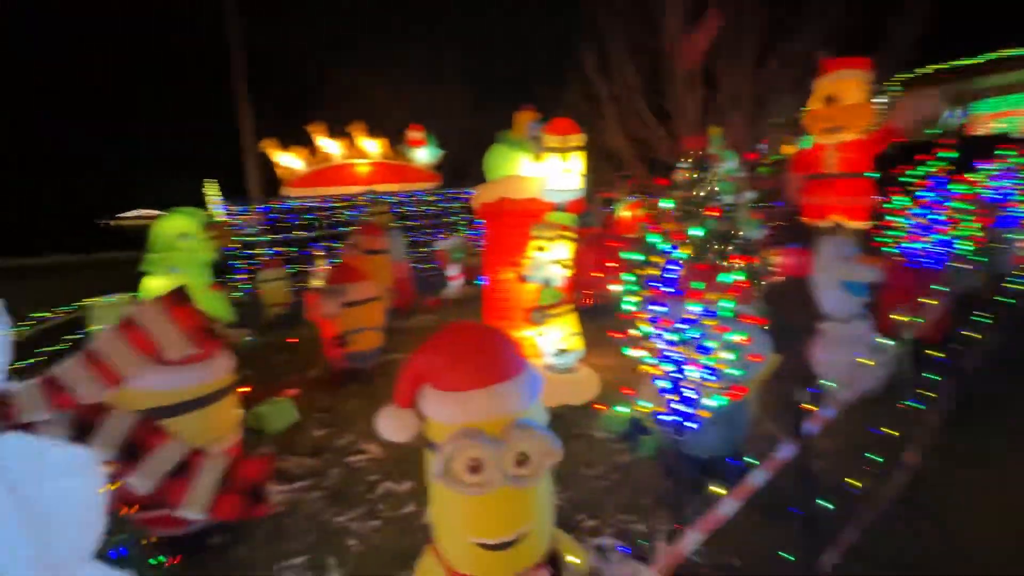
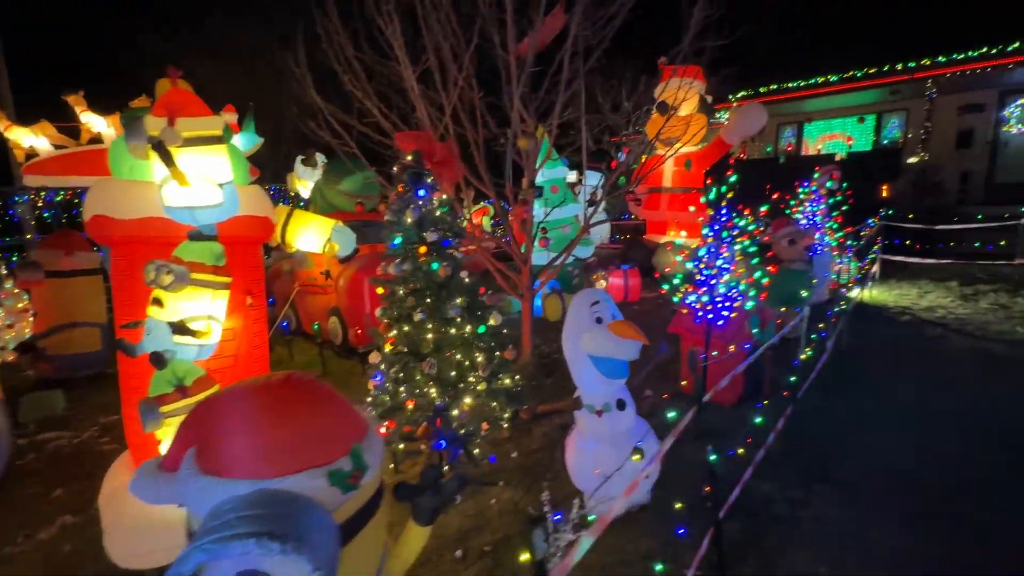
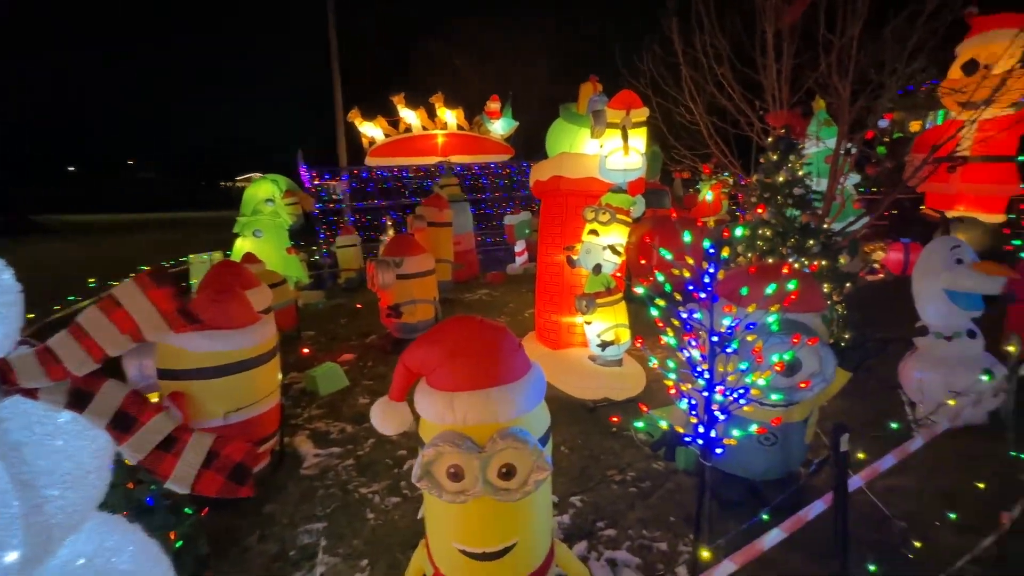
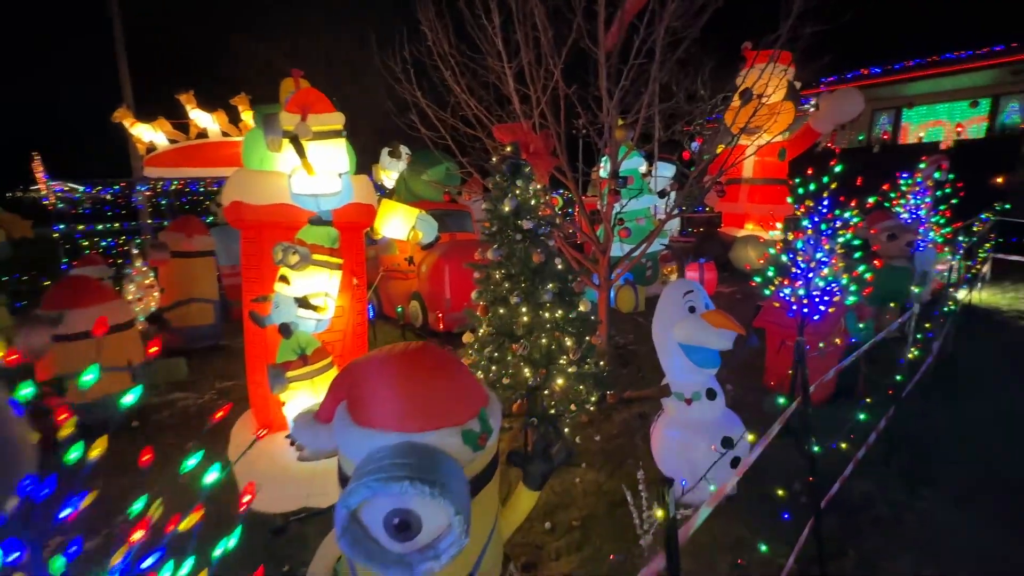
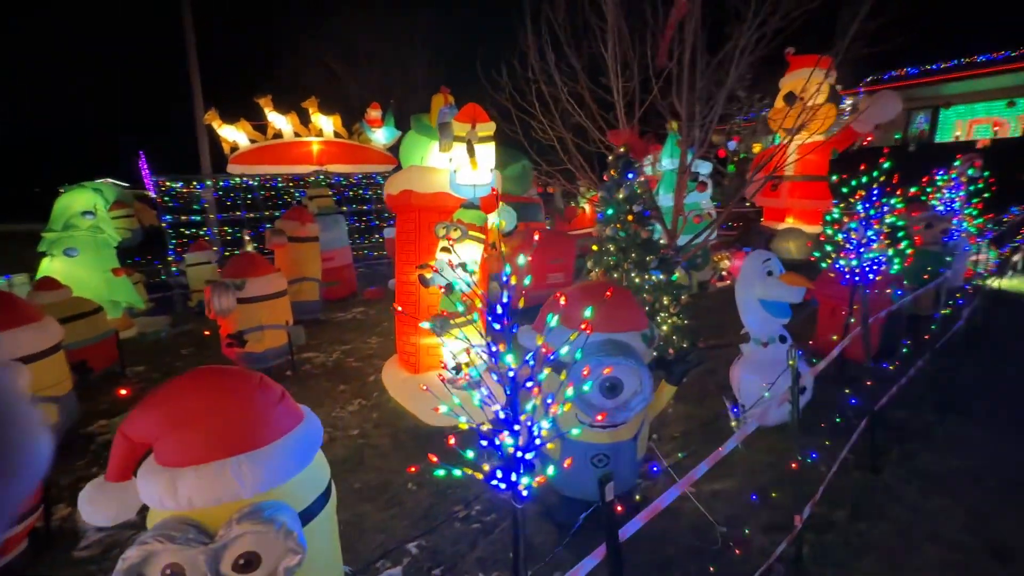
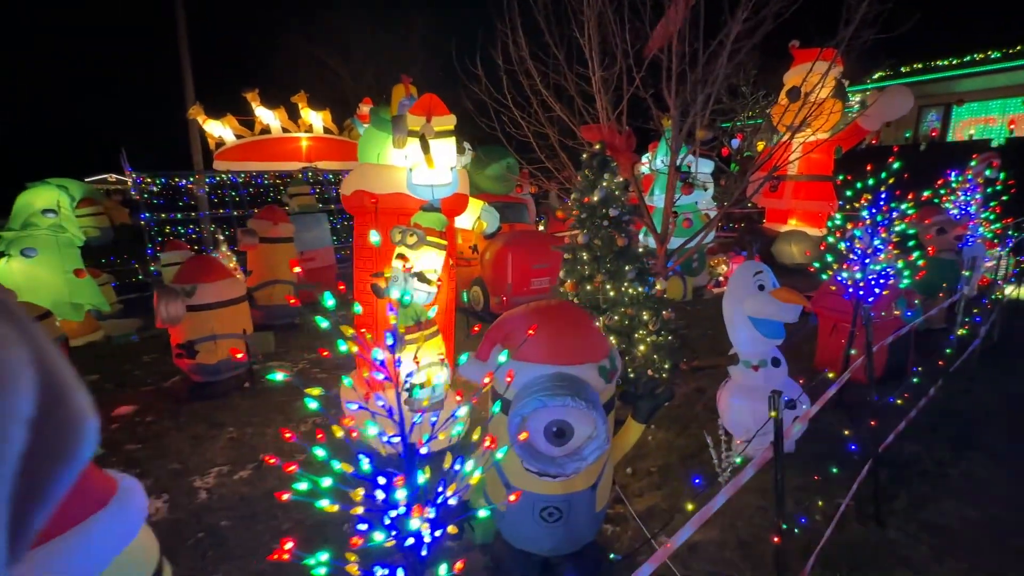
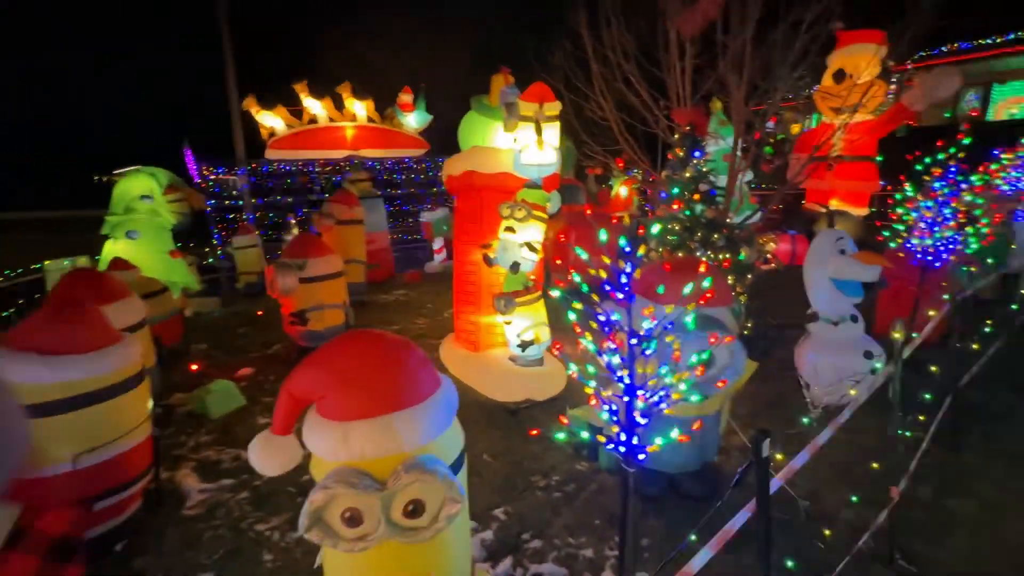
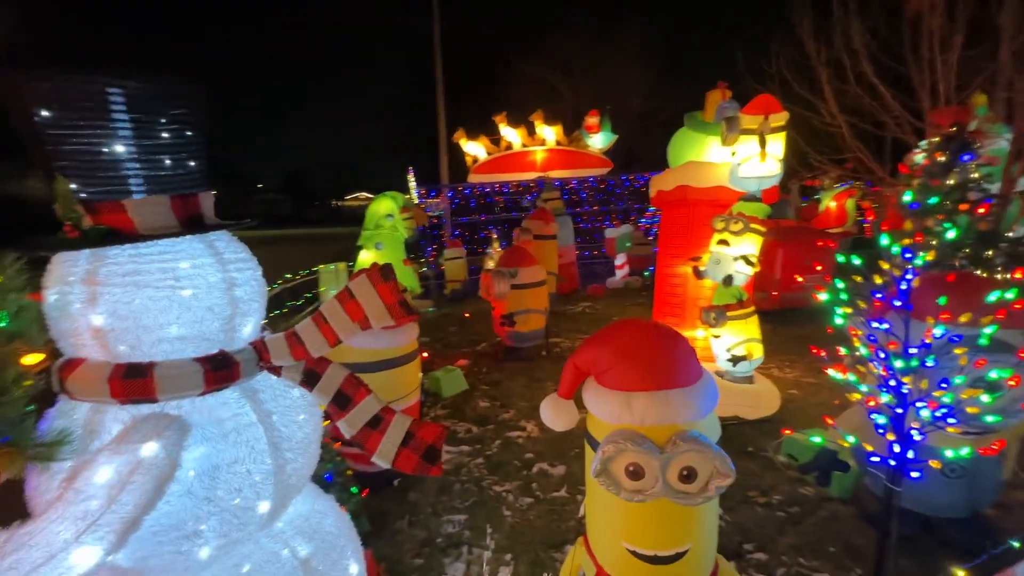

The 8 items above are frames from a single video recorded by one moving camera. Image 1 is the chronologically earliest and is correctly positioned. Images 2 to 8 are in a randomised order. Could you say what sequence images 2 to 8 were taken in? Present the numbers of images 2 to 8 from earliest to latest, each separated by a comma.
8, 3, 7, 5, 6, 4, 2
